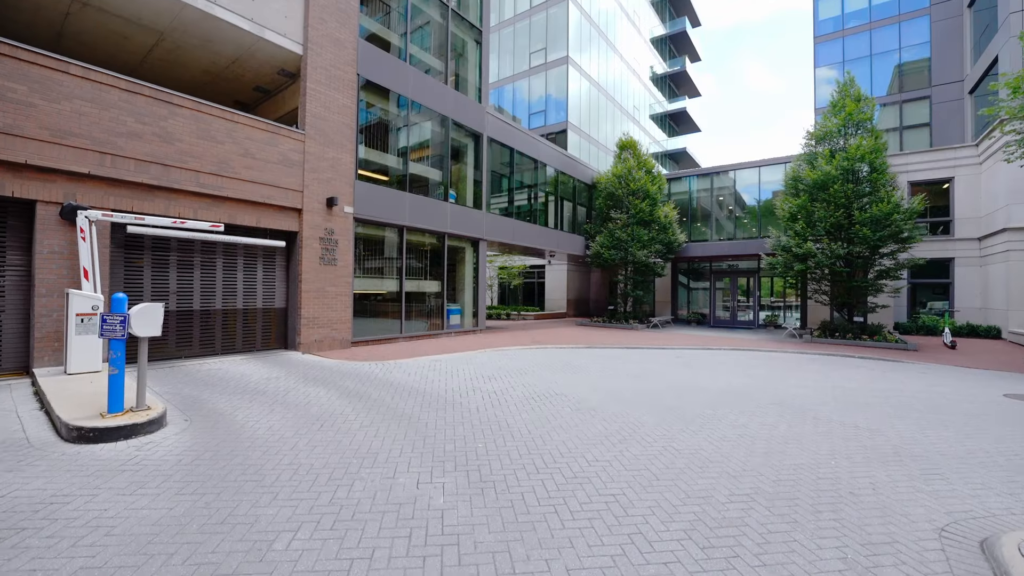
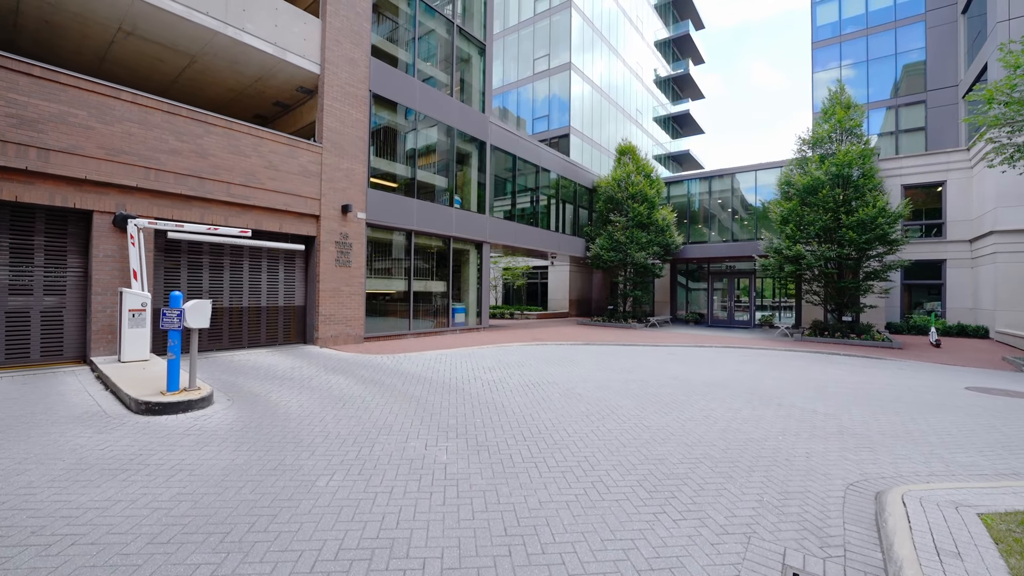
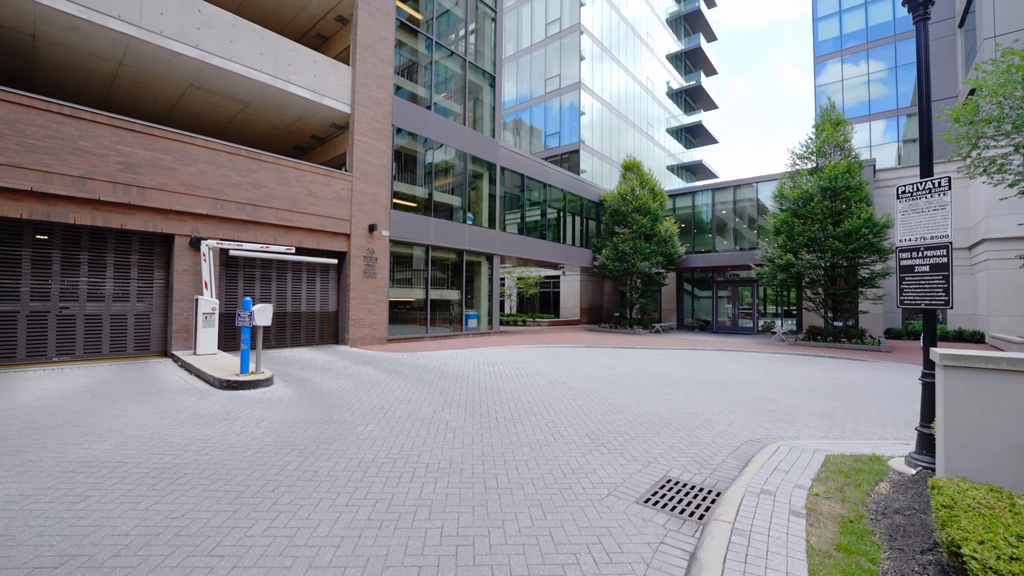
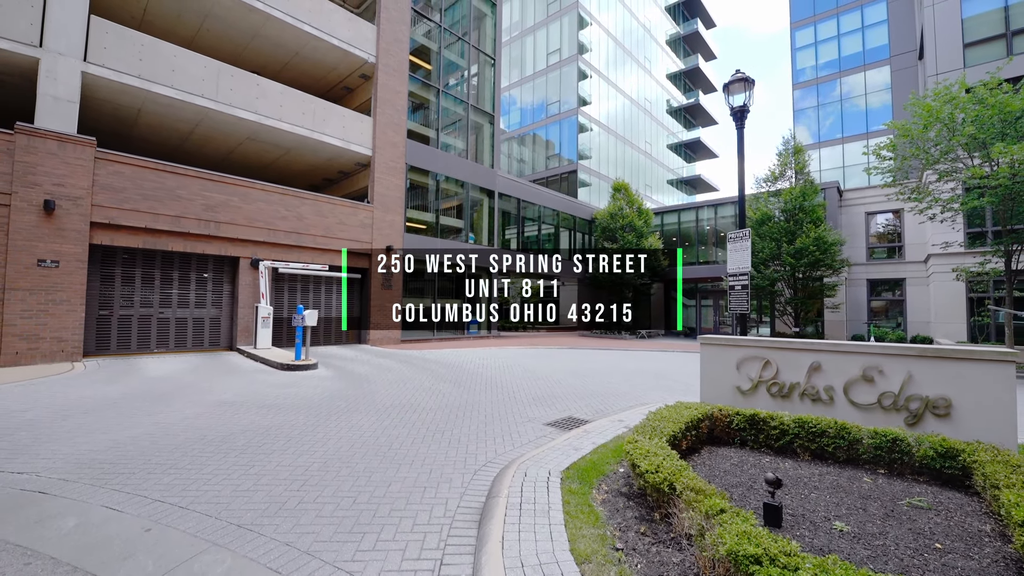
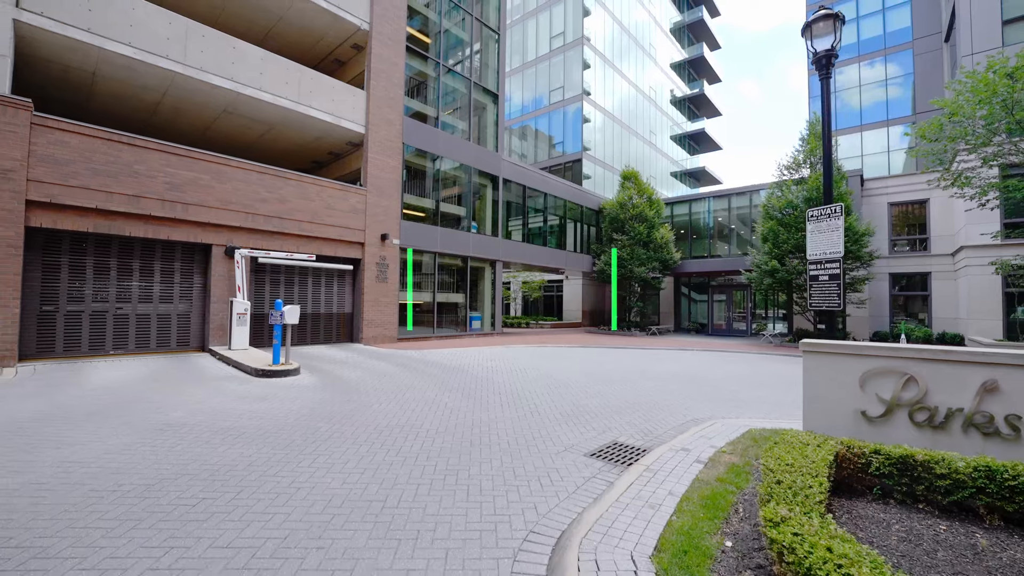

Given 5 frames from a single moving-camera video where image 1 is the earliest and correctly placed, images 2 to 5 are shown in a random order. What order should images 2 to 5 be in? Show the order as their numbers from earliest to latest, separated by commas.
2, 3, 5, 4
